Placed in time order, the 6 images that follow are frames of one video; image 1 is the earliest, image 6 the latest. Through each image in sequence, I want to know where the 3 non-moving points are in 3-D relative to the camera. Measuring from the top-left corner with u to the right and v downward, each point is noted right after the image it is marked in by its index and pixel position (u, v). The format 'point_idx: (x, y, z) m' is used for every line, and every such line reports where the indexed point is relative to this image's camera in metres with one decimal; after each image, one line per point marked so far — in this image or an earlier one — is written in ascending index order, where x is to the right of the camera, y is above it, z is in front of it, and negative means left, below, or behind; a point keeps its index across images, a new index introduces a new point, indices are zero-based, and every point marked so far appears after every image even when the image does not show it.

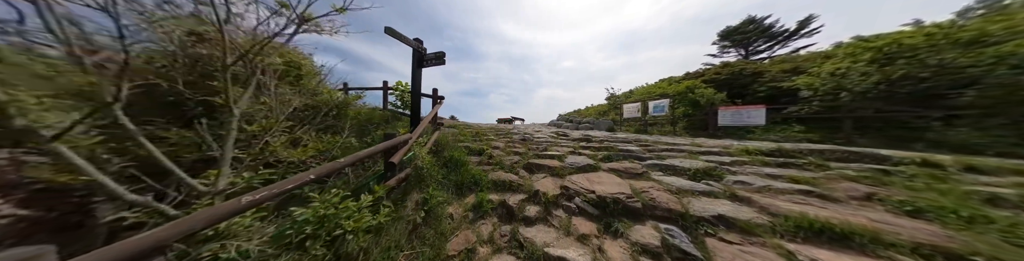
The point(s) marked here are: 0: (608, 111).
0: (+6.0, +1.2, +9.5) m
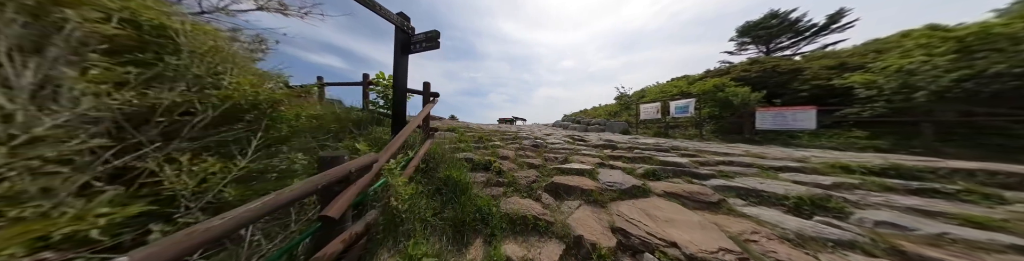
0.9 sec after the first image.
0: (+6.2, +1.1, +8.9) m
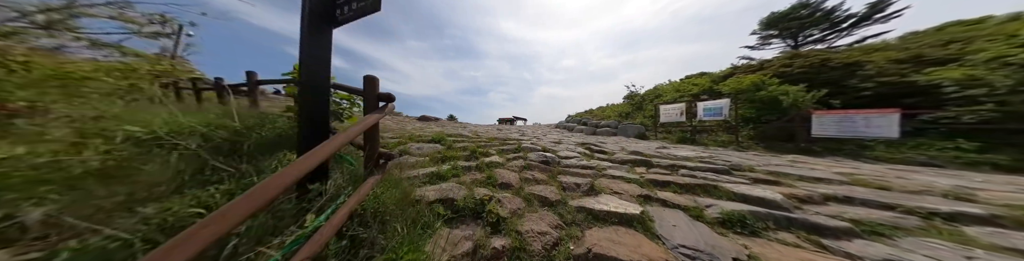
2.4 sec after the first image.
0: (+6.2, +0.9, +8.0) m
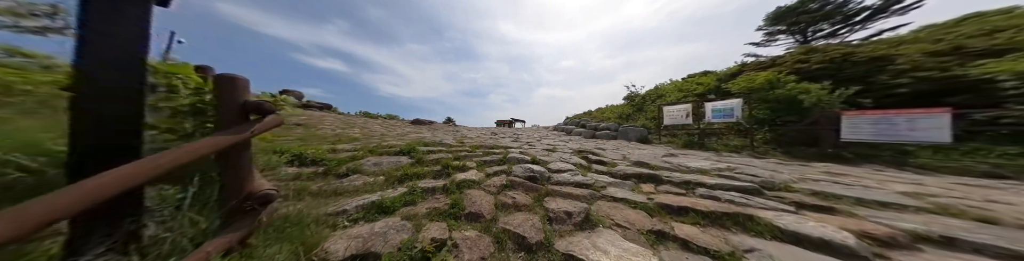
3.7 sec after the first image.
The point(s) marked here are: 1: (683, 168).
0: (+5.9, +0.8, +7.6) m
1: (+2.7, -0.6, +2.5) m
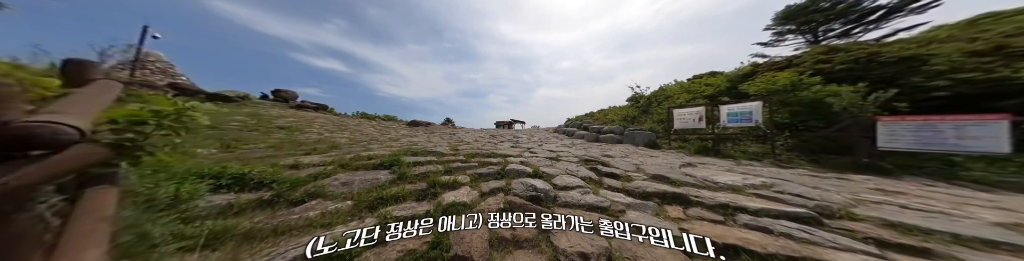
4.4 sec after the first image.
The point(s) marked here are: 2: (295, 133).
0: (+5.9, +0.6, +7.2) m
1: (+2.7, -0.7, +2.2) m
2: (-6.8, -0.1, +5.0) m
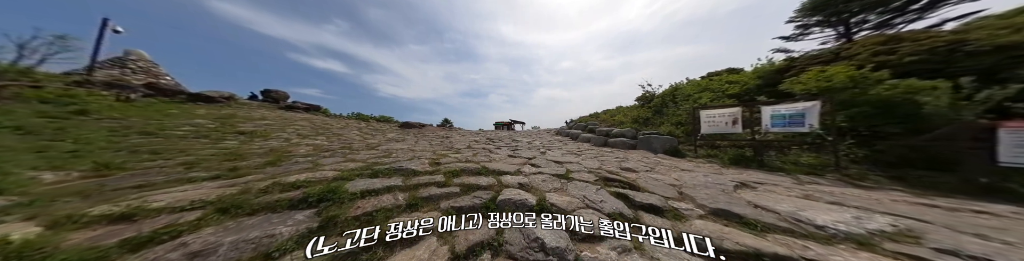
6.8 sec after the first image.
0: (+5.8, +0.5, +6.5) m
1: (+2.7, -0.9, +1.4) m
2: (-6.9, -0.2, +4.3) m
